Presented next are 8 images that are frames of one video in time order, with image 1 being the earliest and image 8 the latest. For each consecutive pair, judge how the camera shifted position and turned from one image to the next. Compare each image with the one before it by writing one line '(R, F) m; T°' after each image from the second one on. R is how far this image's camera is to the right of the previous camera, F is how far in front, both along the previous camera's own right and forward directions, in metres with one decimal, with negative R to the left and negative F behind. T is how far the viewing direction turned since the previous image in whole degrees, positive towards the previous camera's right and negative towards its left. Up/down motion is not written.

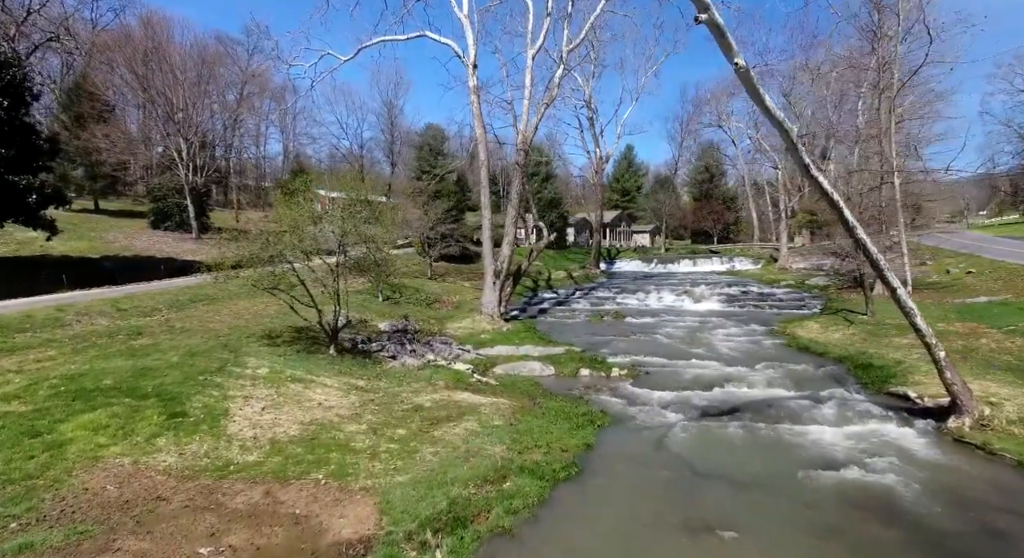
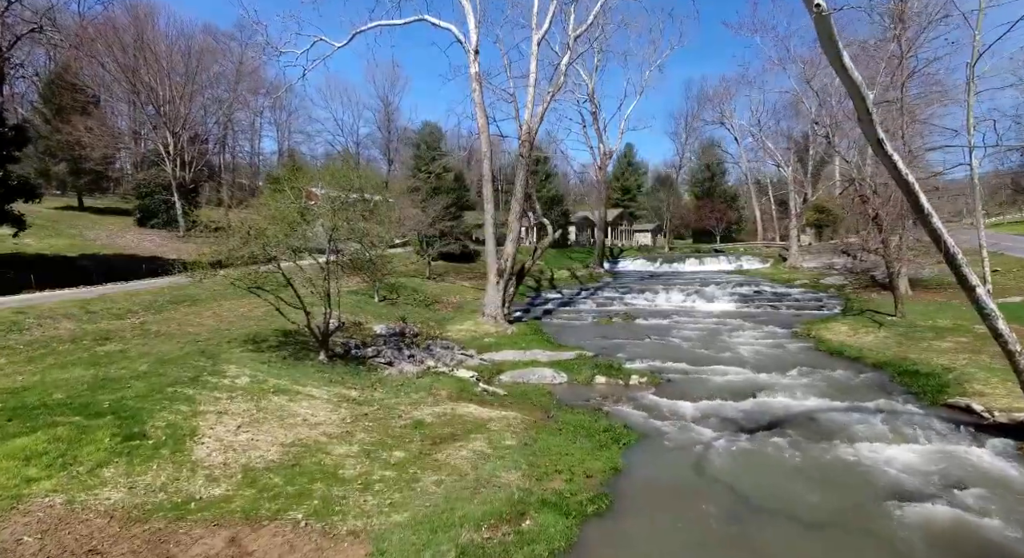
(-0.2, +1.1) m; 0°
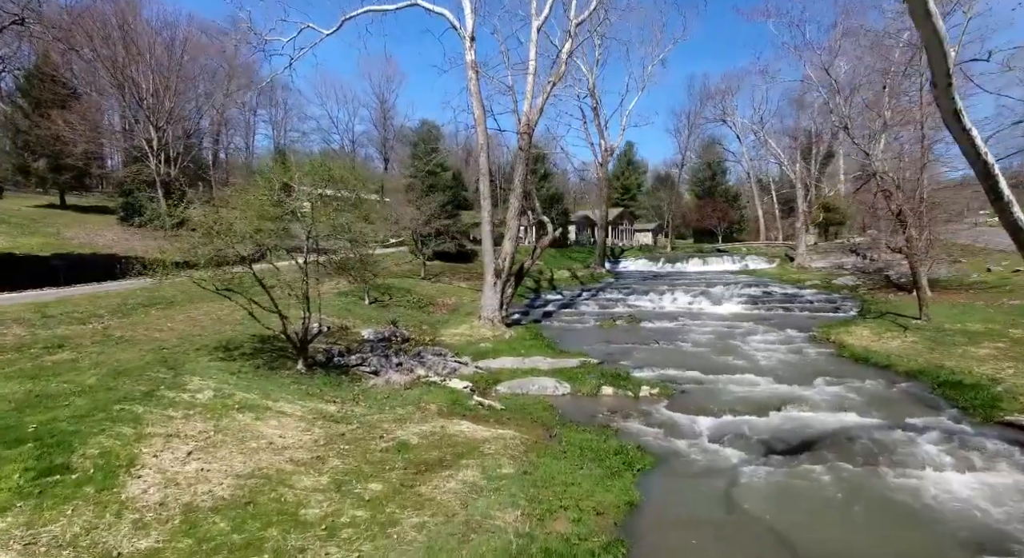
(0.0, +1.0) m; 0°
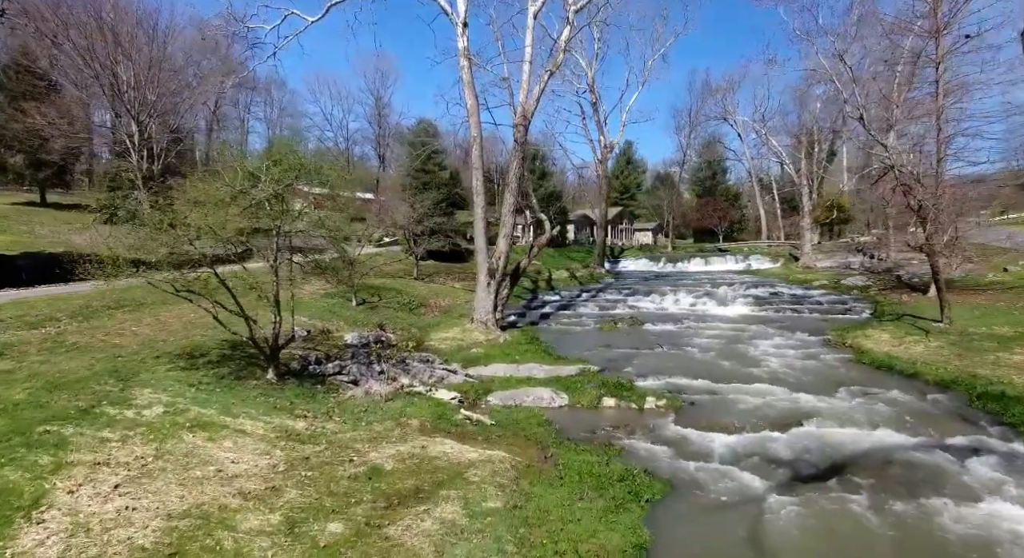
(+0.1, +0.9) m; 0°
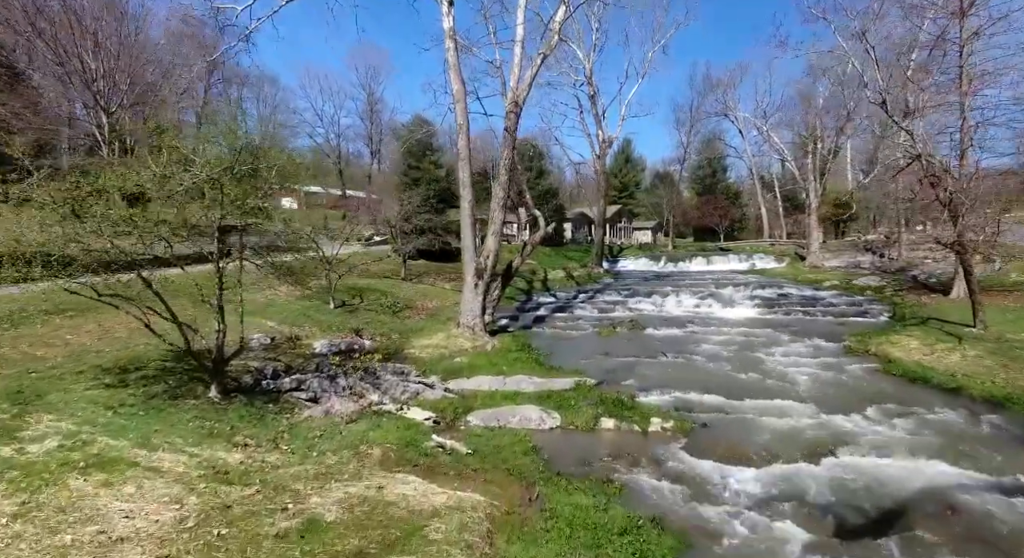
(+0.2, +1.3) m; 0°
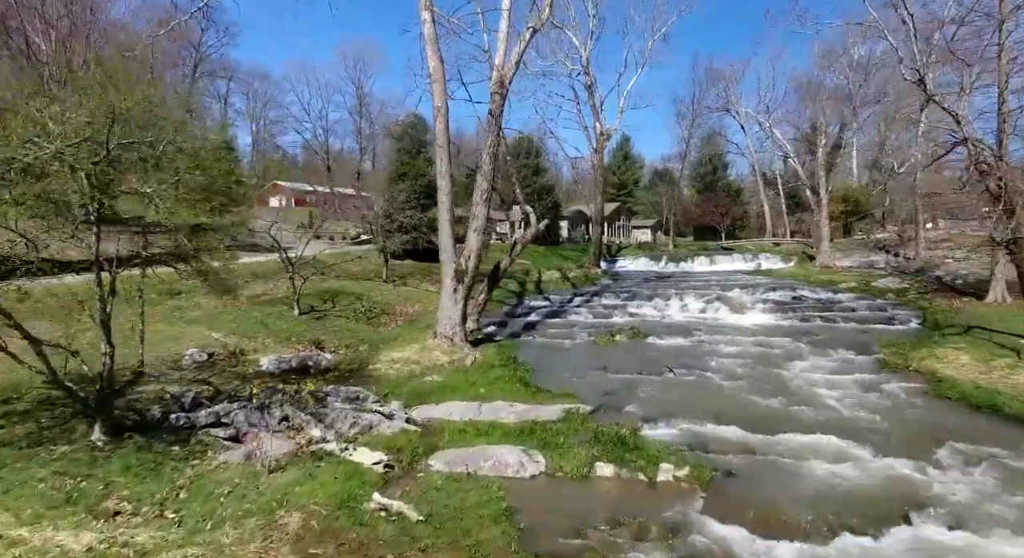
(+0.3, +1.7) m; 0°
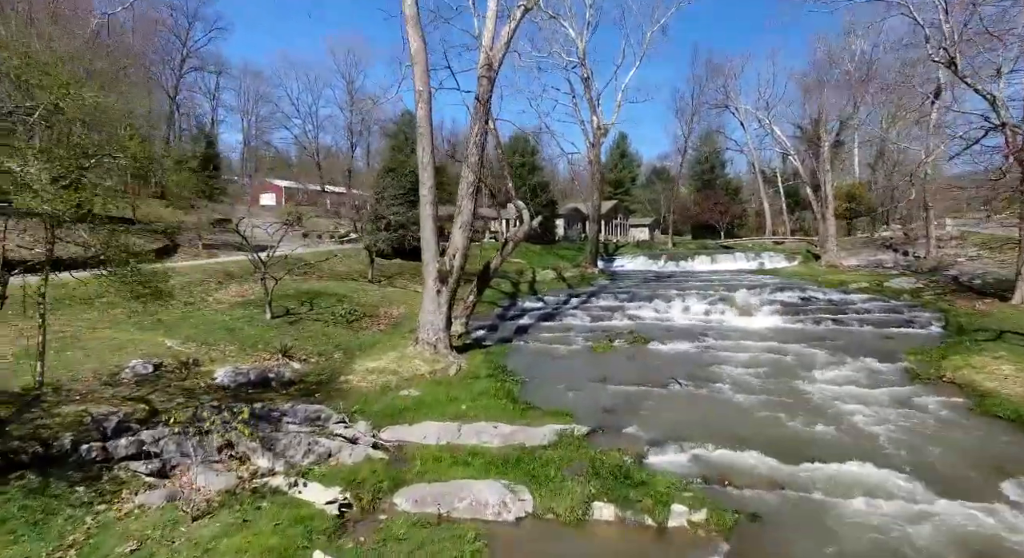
(+0.1, +1.1) m; 0°
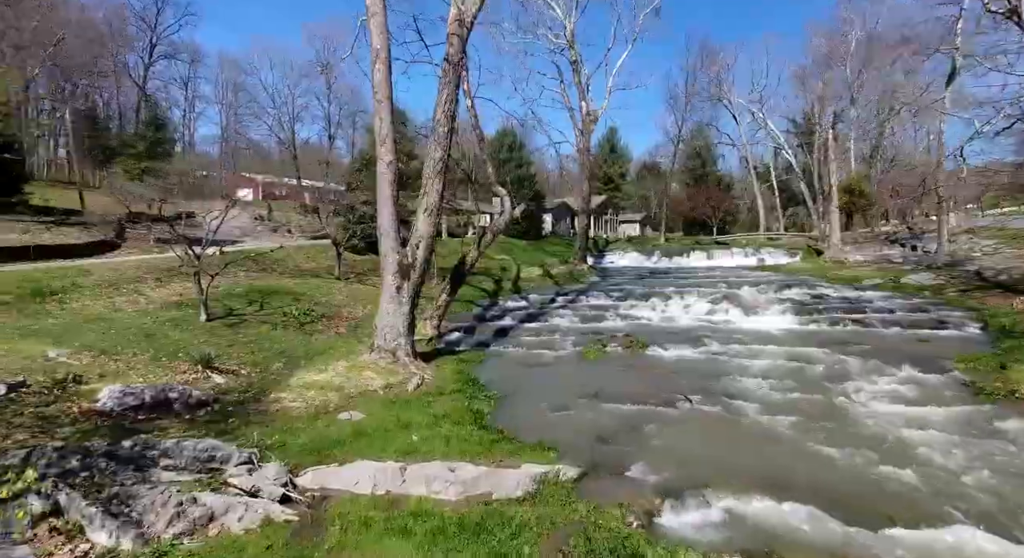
(+0.2, +1.8) m; +1°
